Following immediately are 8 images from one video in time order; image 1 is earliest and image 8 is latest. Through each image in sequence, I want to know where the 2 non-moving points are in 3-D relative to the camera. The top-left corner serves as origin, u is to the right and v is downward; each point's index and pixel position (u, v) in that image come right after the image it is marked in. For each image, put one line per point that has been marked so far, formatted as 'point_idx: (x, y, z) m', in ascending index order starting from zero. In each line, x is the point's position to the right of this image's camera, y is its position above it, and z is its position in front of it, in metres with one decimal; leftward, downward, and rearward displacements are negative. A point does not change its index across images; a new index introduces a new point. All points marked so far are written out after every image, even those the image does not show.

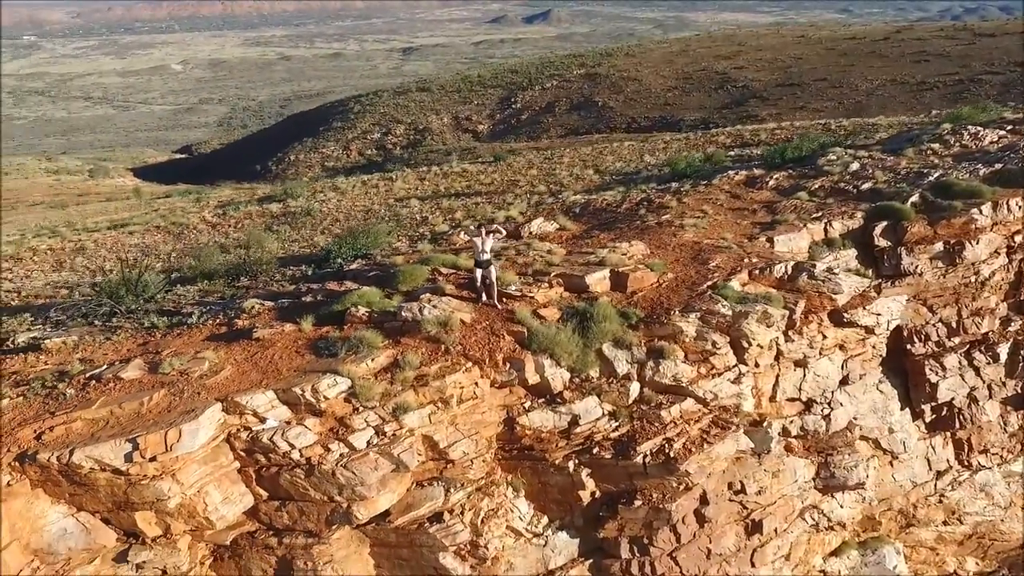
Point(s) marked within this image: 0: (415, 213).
0: (-2.6, +2.3, +18.7) m
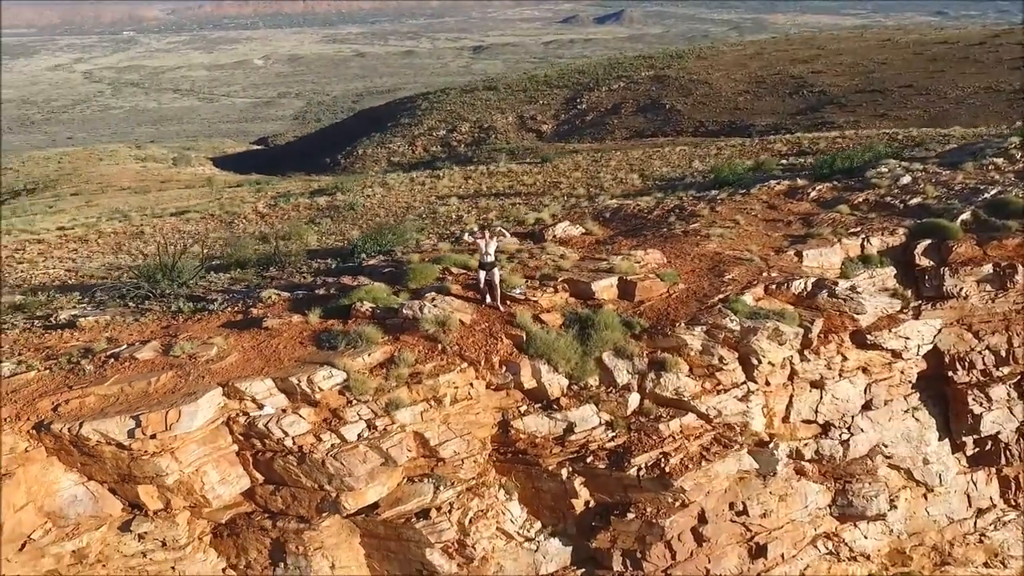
0: (-1.6, +2.4, +18.9) m
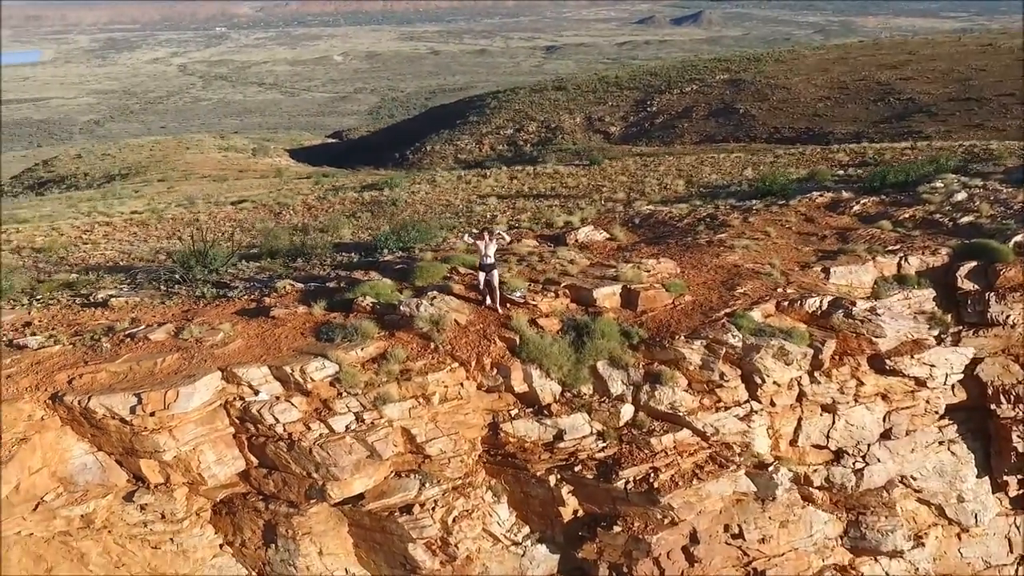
0: (-0.5, +2.4, +19.0) m
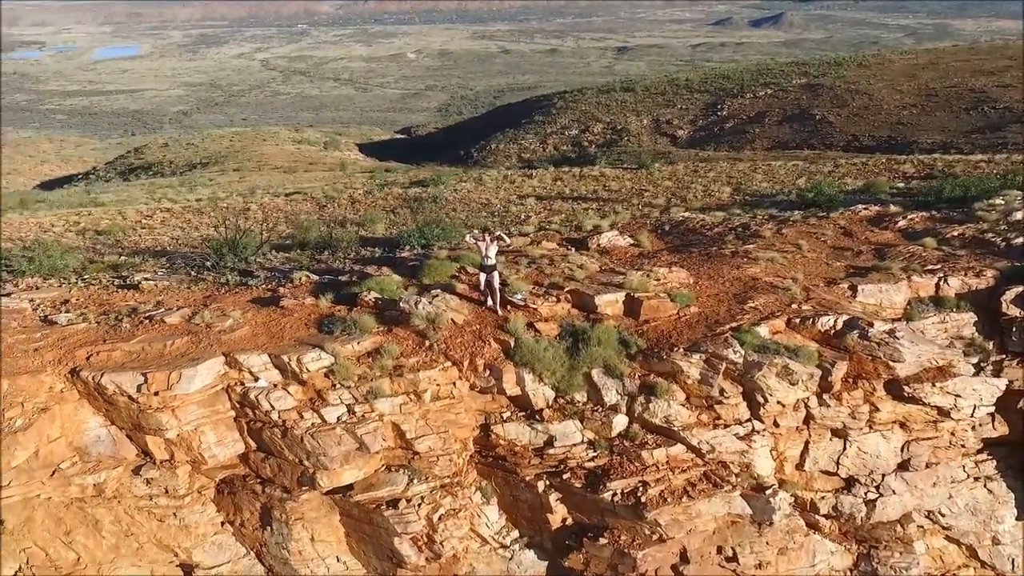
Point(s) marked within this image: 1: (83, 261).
0: (+0.6, +2.3, +19.0) m
1: (-9.9, +0.6, +14.5) m
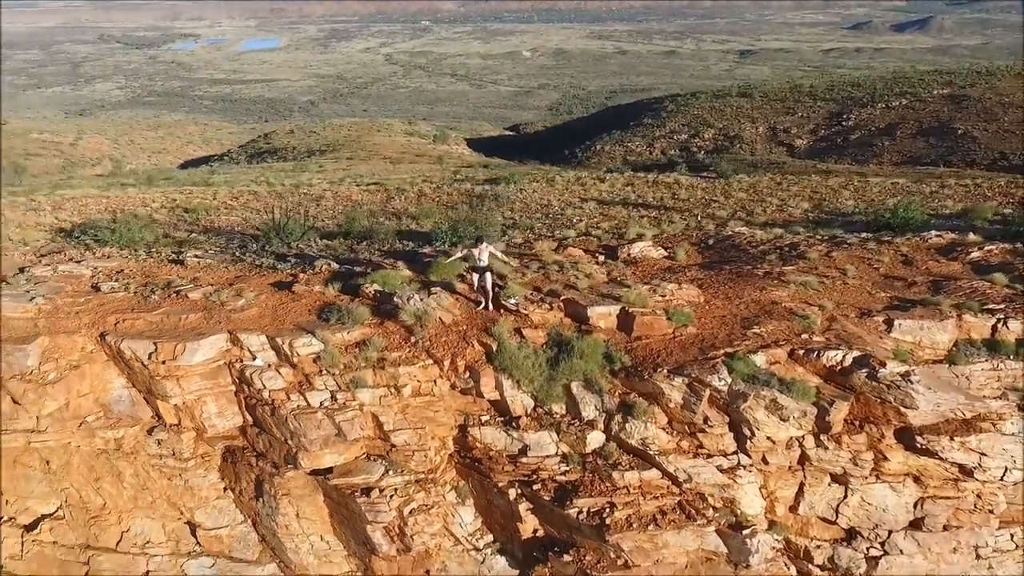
0: (+2.2, +2.2, +18.7) m
1: (-9.0, +1.3, +15.9) m
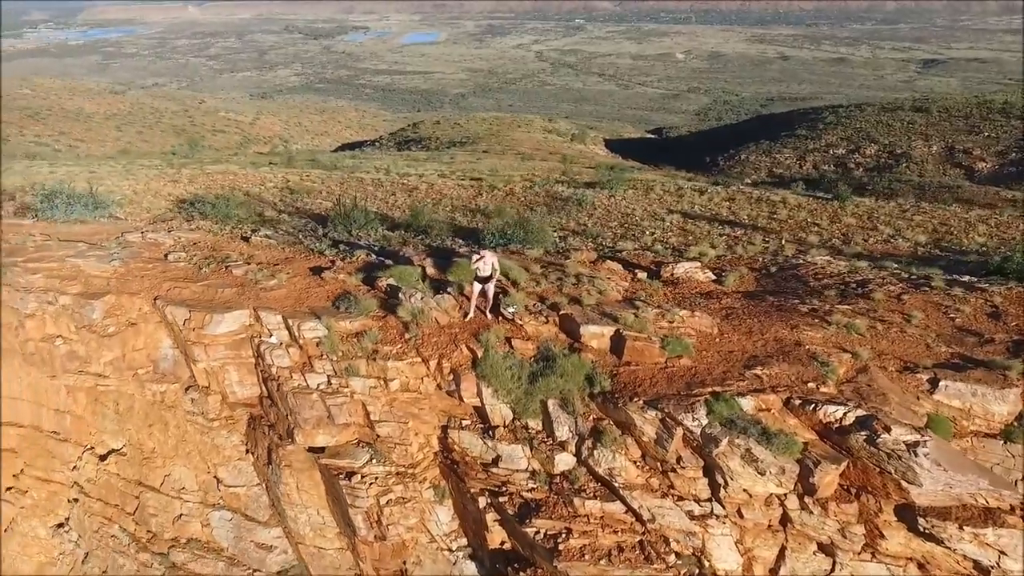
0: (+4.3, +1.7, +18.0) m
1: (-7.3, +2.1, +17.4) m
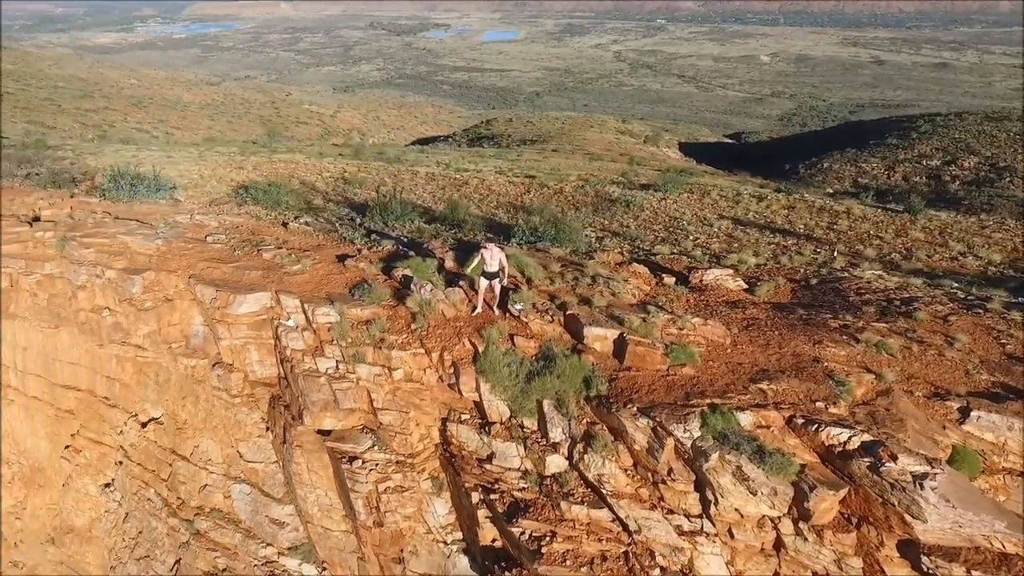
0: (+5.4, +1.5, +17.4) m
1: (-6.1, +2.5, +18.0) m
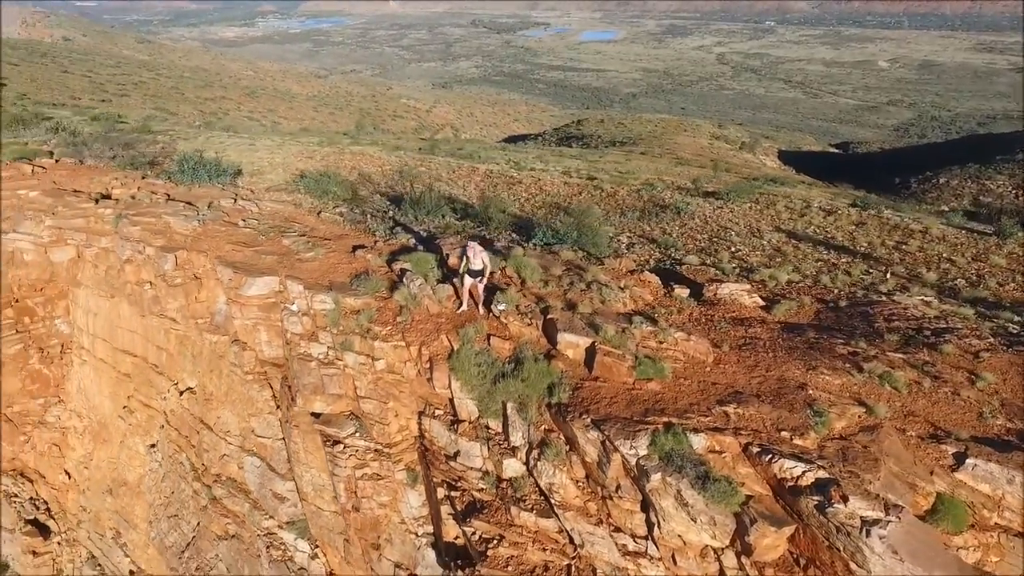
0: (+6.3, +1.1, +16.6) m
1: (-4.9, +2.9, +18.7) m
